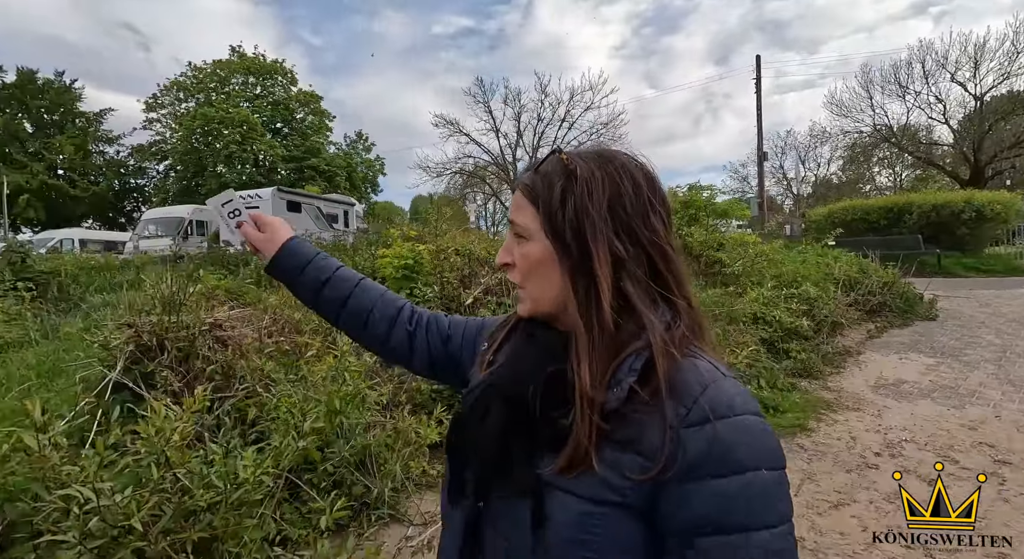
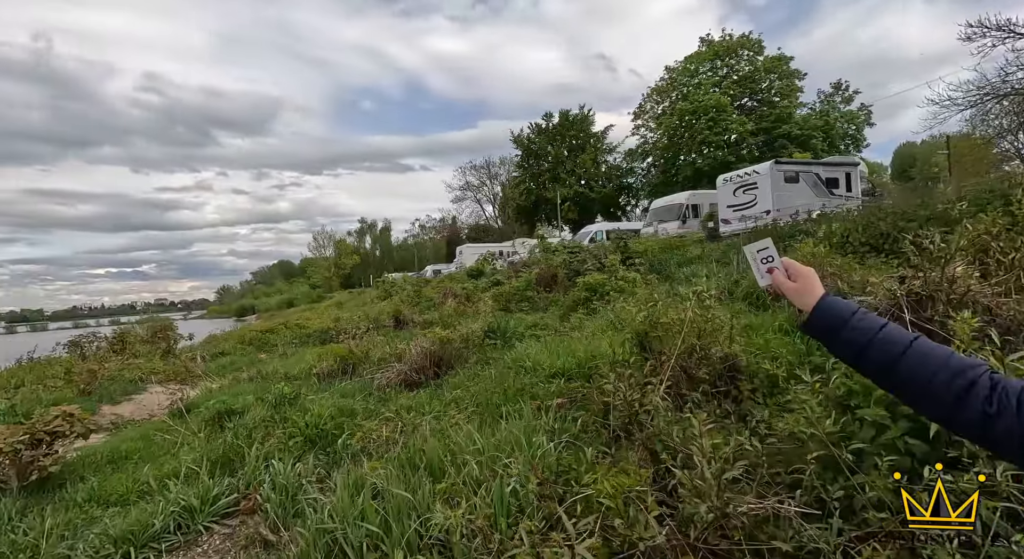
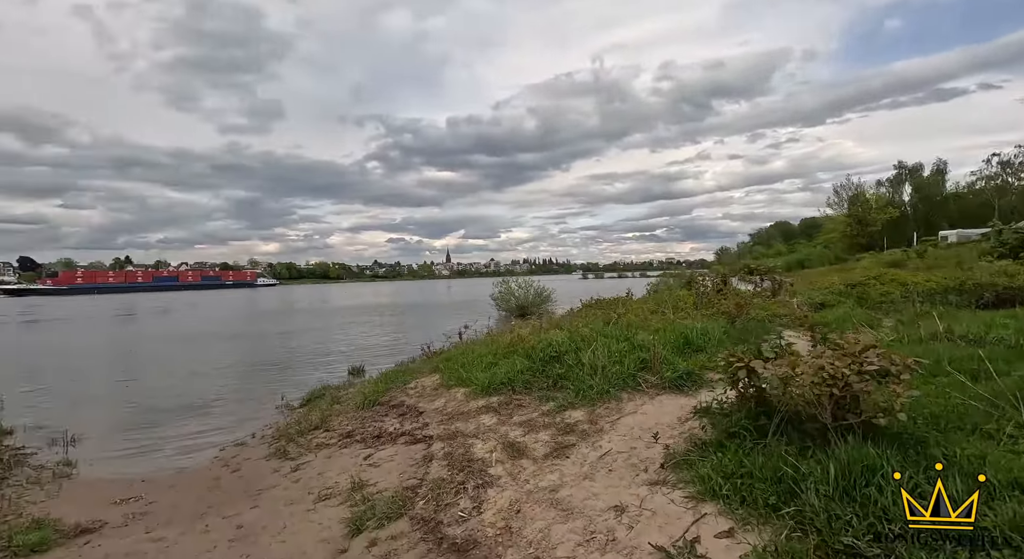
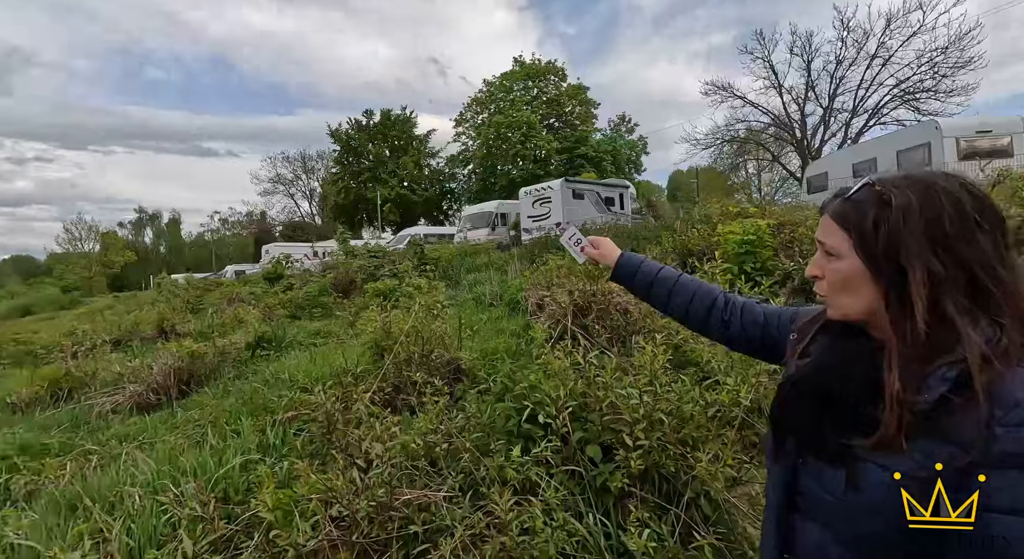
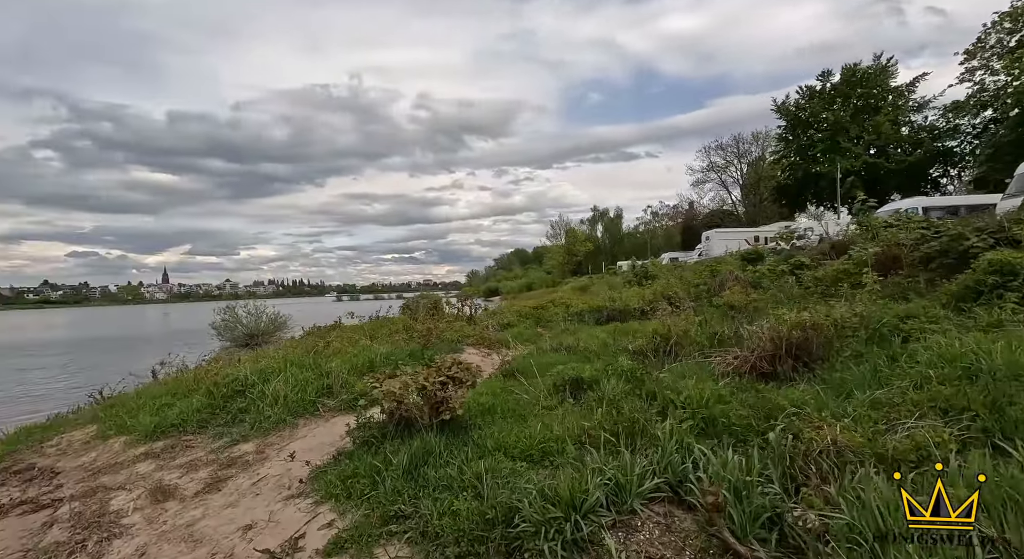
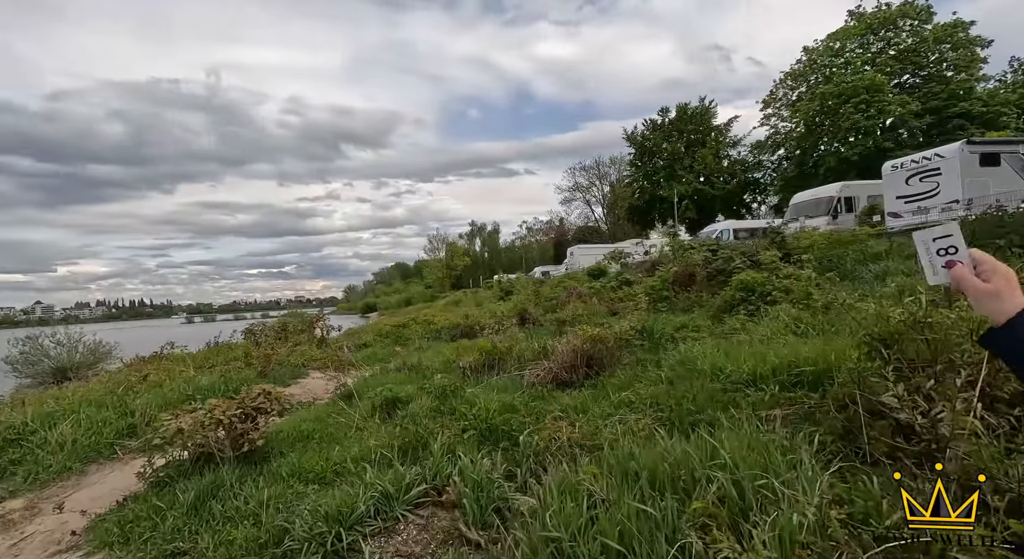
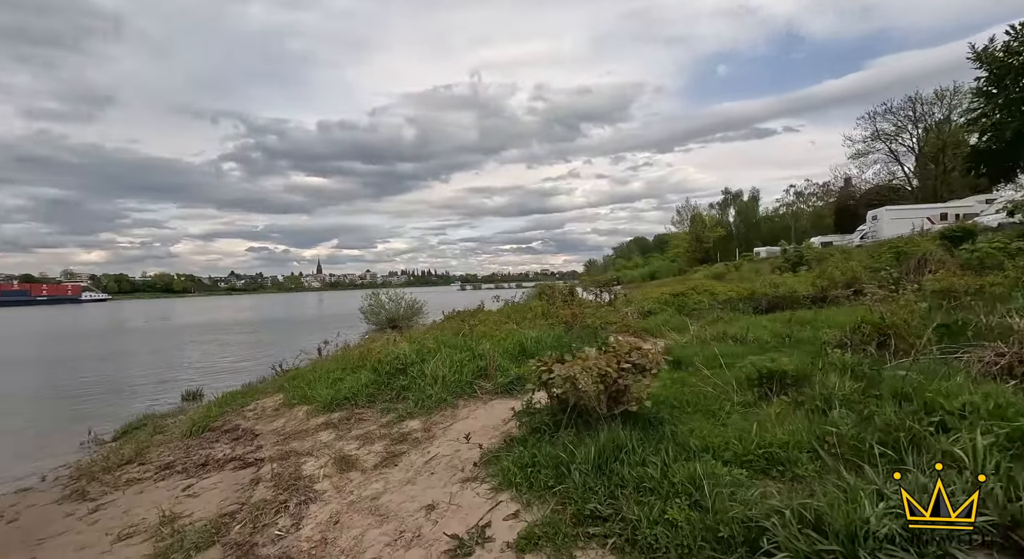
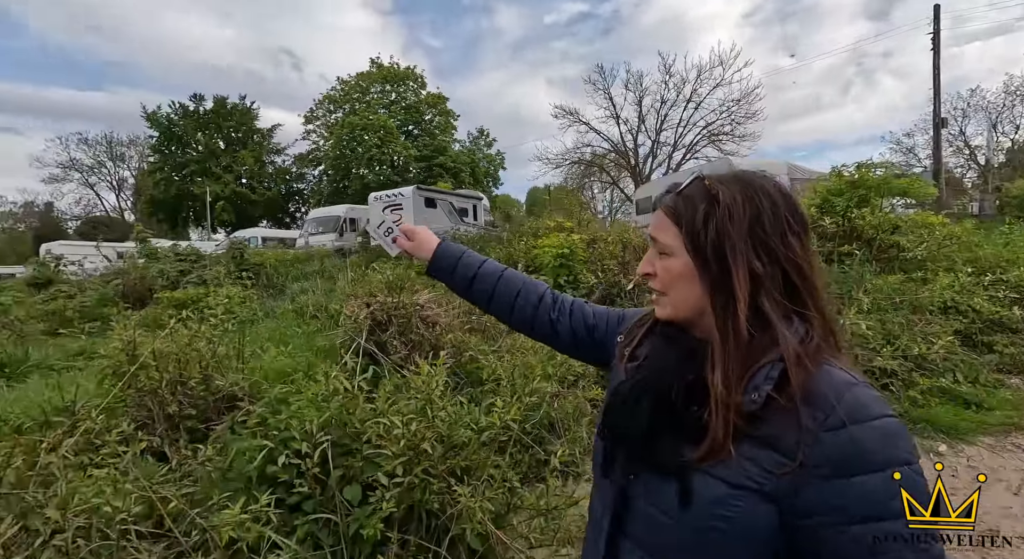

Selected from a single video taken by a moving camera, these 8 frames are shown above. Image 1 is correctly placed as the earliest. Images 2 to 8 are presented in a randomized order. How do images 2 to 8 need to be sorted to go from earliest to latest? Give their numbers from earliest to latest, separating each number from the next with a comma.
8, 4, 2, 6, 5, 7, 3
